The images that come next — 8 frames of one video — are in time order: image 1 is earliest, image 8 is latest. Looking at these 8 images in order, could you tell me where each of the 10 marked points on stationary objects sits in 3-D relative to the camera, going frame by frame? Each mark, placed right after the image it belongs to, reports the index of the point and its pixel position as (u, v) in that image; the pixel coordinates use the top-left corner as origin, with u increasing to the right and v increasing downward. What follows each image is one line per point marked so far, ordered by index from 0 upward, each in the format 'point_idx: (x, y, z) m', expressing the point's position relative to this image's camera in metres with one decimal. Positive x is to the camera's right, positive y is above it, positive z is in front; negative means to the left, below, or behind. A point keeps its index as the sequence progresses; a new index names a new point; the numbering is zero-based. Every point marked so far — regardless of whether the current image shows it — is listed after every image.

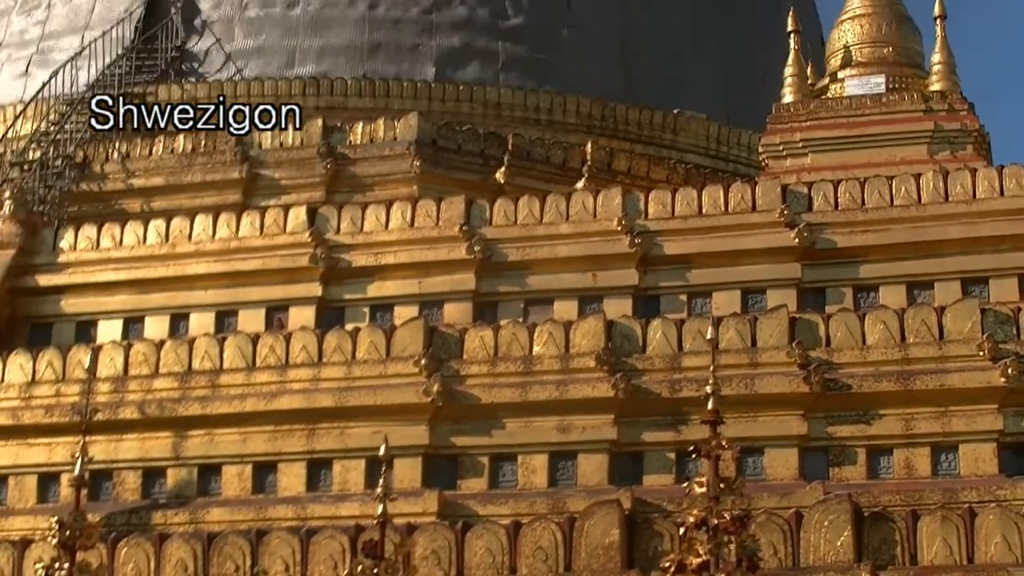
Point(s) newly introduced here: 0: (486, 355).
0: (-0.1, -0.7, +11.0) m
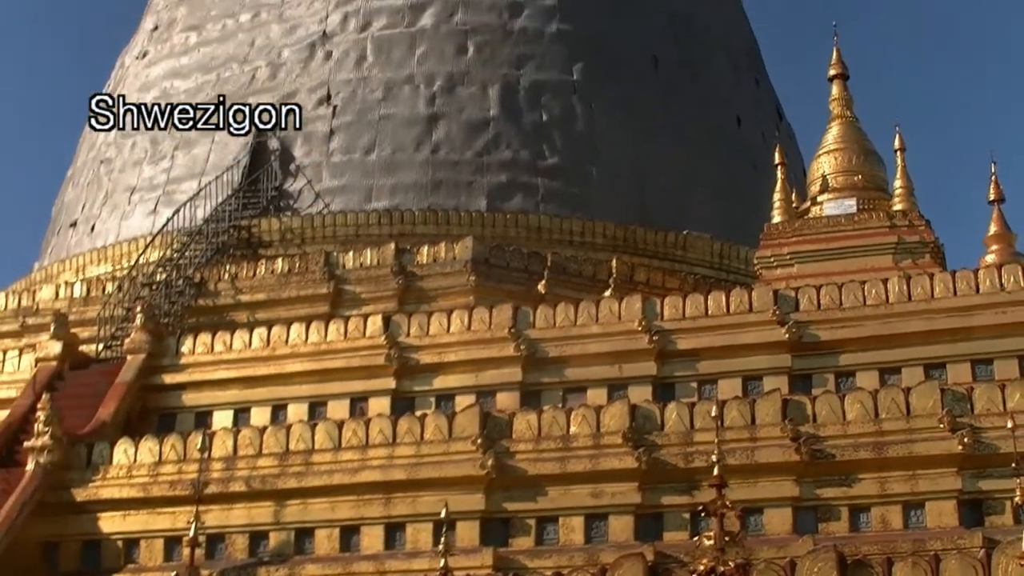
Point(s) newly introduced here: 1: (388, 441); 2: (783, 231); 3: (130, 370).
0: (+0.3, -1.6, +13.9) m
1: (-1.3, -1.7, +14.4) m
2: (+3.3, +0.7, +17.1) m
3: (-4.4, -1.0, +16.0) m
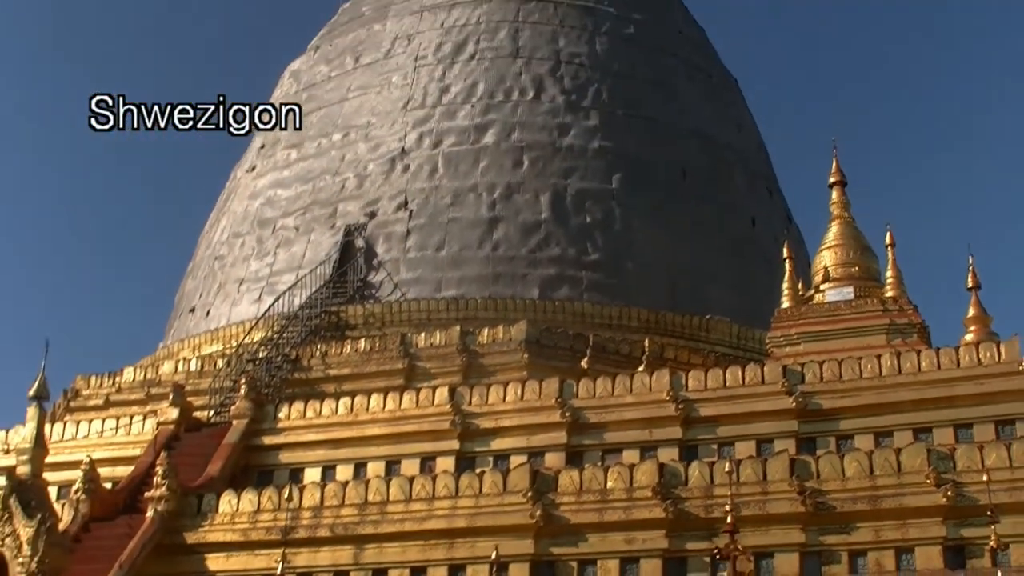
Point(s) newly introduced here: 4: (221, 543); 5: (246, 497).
0: (+0.7, -2.4, +16.7) m
1: (-0.8, -2.5, +17.3) m
2: (+4.0, -0.4, +19.9) m
3: (-3.8, -2.0, +19.2) m
4: (-3.8, -3.2, +17.7) m
5: (-3.5, -2.7, +18.2) m
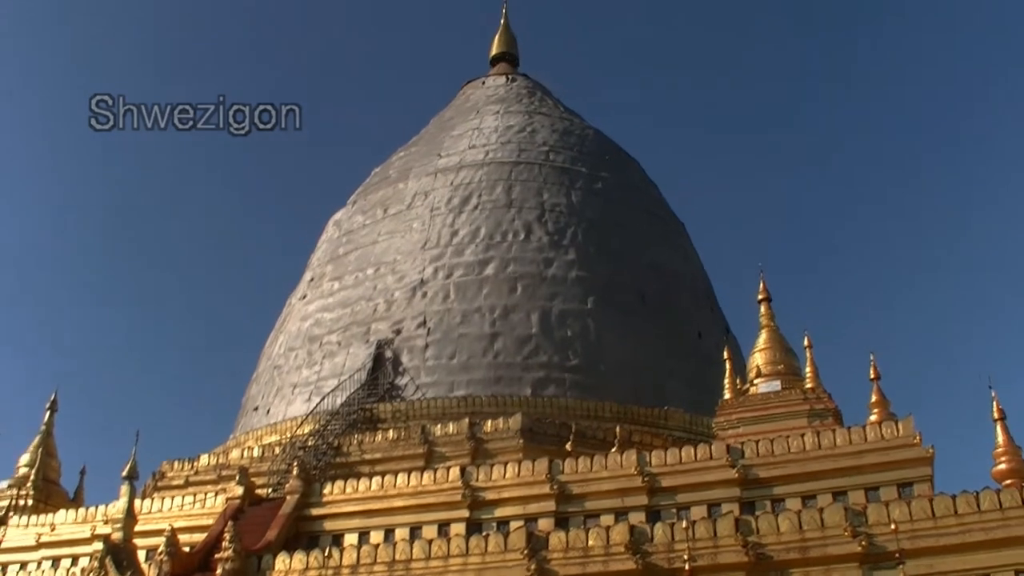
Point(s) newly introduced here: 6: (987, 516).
0: (+0.7, -3.9, +21.5) m
1: (-0.8, -4.1, +22.1) m
2: (+3.9, -2.1, +24.8) m
3: (-3.8, -3.7, +23.9) m
4: (-3.8, -4.9, +22.4) m
5: (-3.5, -4.4, +22.9) m
6: (+6.1, -2.8, +17.7) m
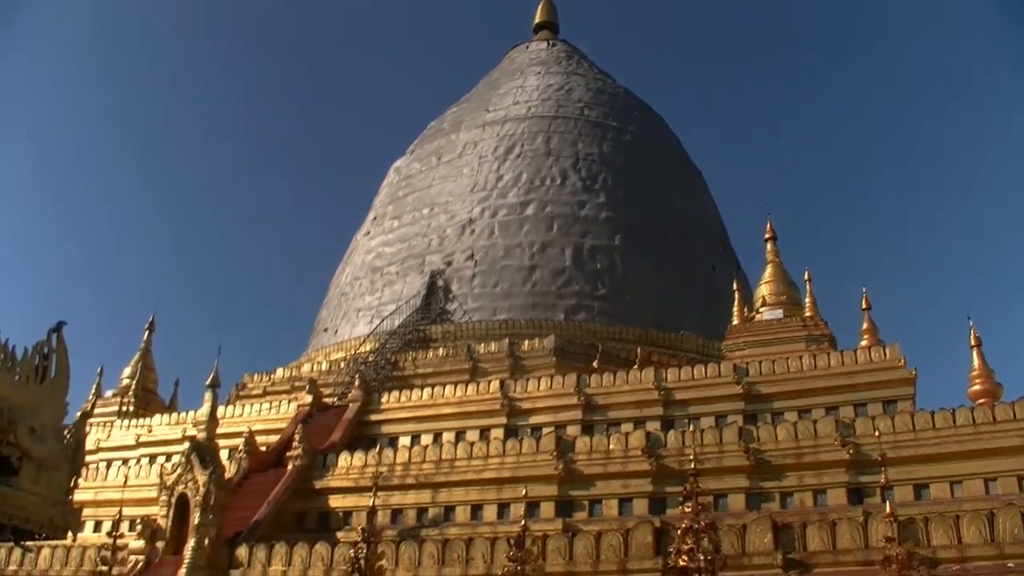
0: (+1.4, -2.9, +25.1) m
1: (-0.2, -3.0, +25.7) m
2: (+4.6, -0.8, +28.2) m
3: (-3.1, -2.4, +27.5) m
4: (-3.2, -3.7, +26.2) m
5: (-2.9, -3.2, +26.6) m
6: (+6.7, -2.2, +21.2) m
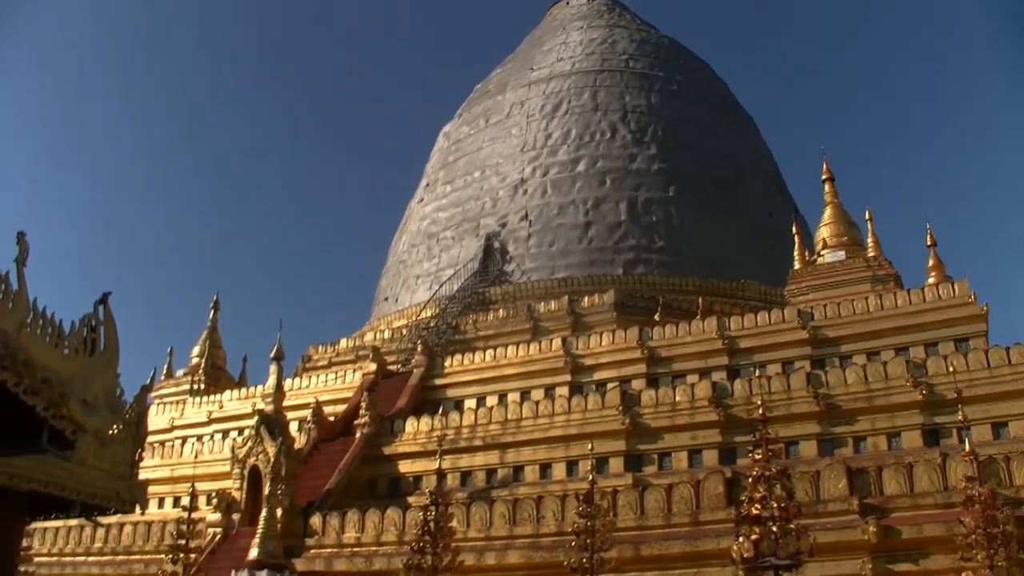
0: (+2.5, -2.0, +24.9) m
1: (+1.0, -2.2, +25.6) m
2: (+5.8, +0.3, +27.7) m
3: (-1.9, -1.7, +27.6) m
4: (-2.0, -3.1, +26.2) m
5: (-1.7, -2.5, +26.7) m
6: (+7.5, -1.1, +20.6) m
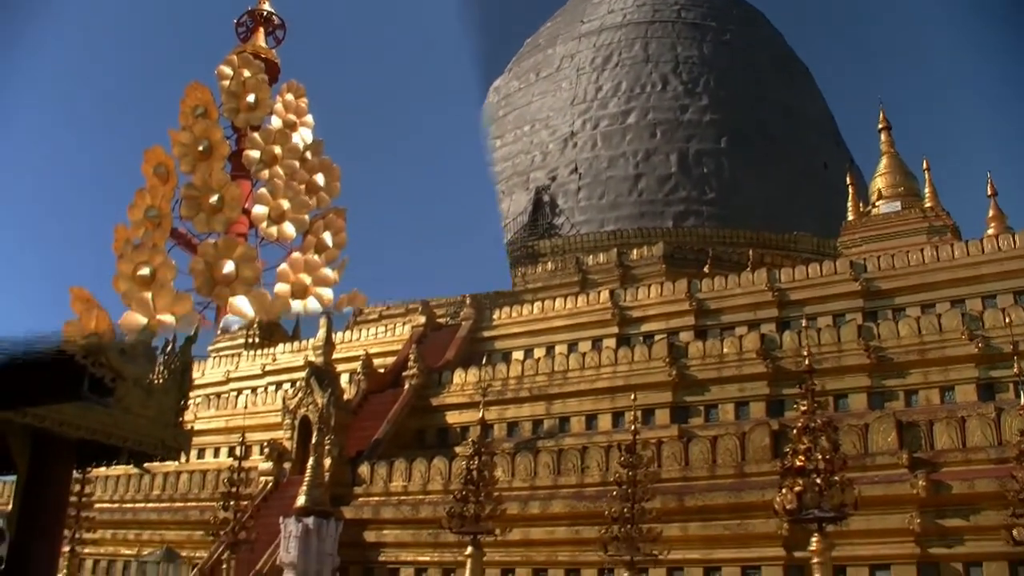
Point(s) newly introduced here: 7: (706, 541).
0: (+3.1, -1.1, +24.7) m
1: (+1.7, -1.3, +25.6) m
2: (+6.7, +1.2, +27.3) m
3: (-1.0, -0.8, +27.8) m
4: (-1.2, -2.1, +26.5) m
5: (-0.8, -1.6, +26.9) m
6: (+7.8, -0.3, +20.0) m
7: (+2.1, -2.9, +15.9) m
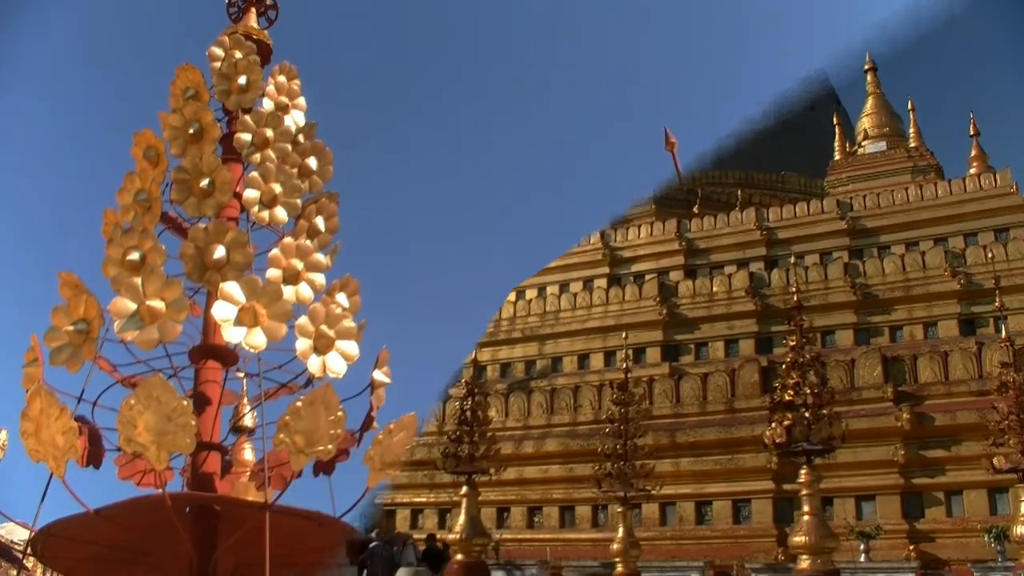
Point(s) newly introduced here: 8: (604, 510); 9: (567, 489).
0: (+3.1, -0.1, +25.3) m
1: (+1.6, -0.2, +26.0) m
2: (+6.5, +2.4, +27.7) m
3: (-1.1, +0.4, +28.2) m
4: (-1.3, -1.0, +27.0) m
5: (-1.0, -0.5, +27.3) m
6: (+7.8, +0.7, +20.6) m
7: (+2.3, -2.2, +16.5) m
8: (+1.2, -2.8, +17.7) m
9: (+0.8, -2.6, +18.2) m
